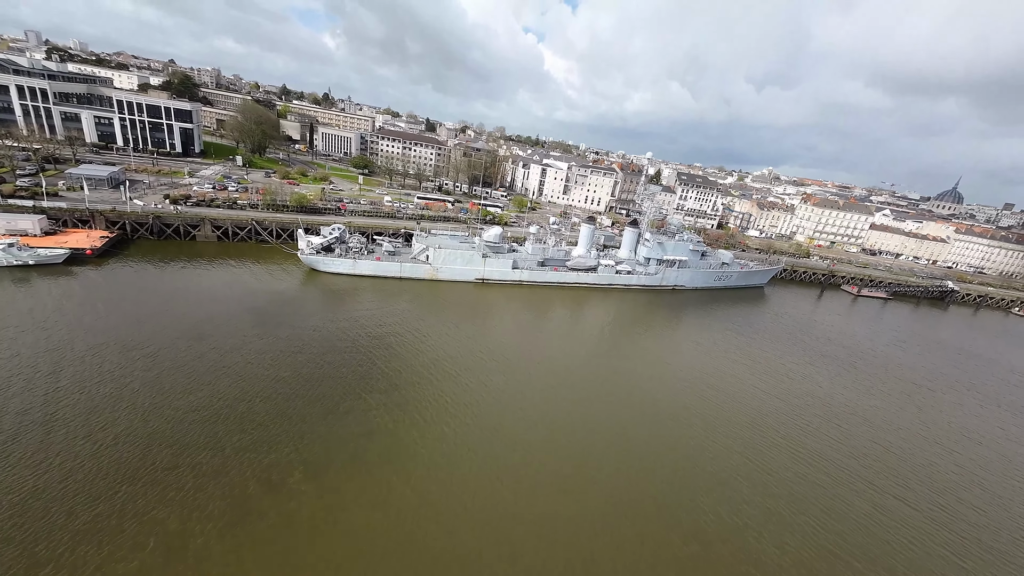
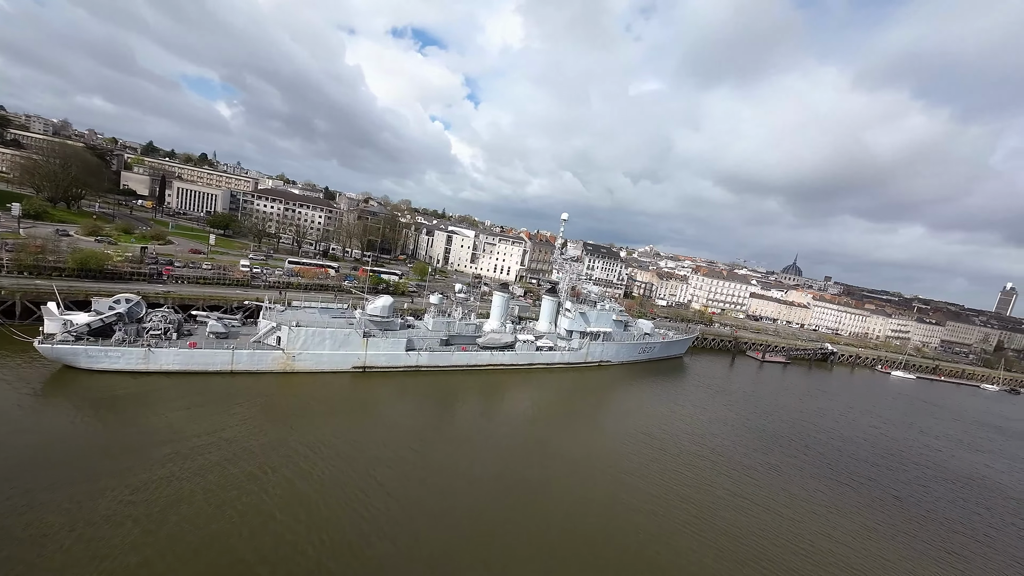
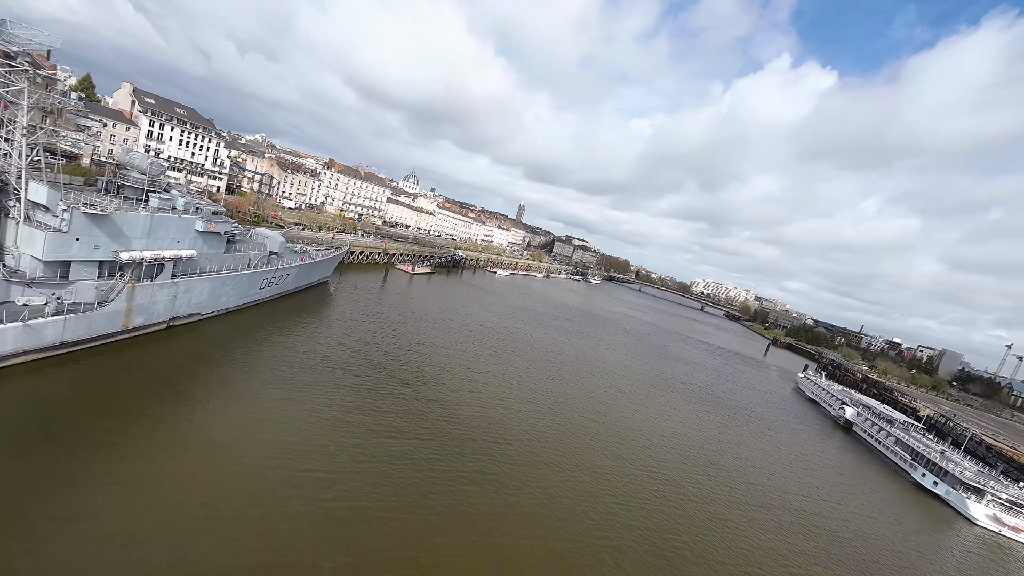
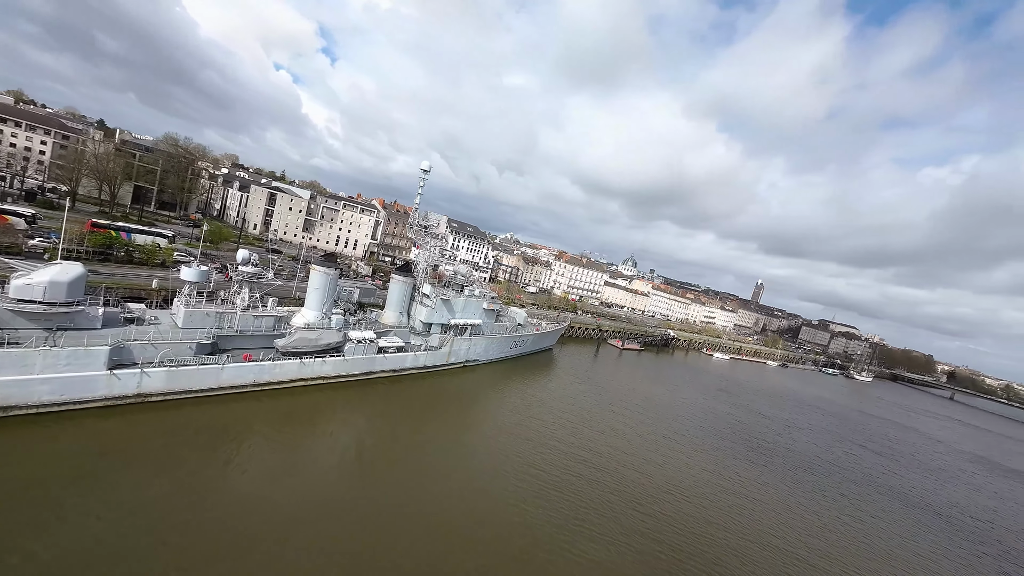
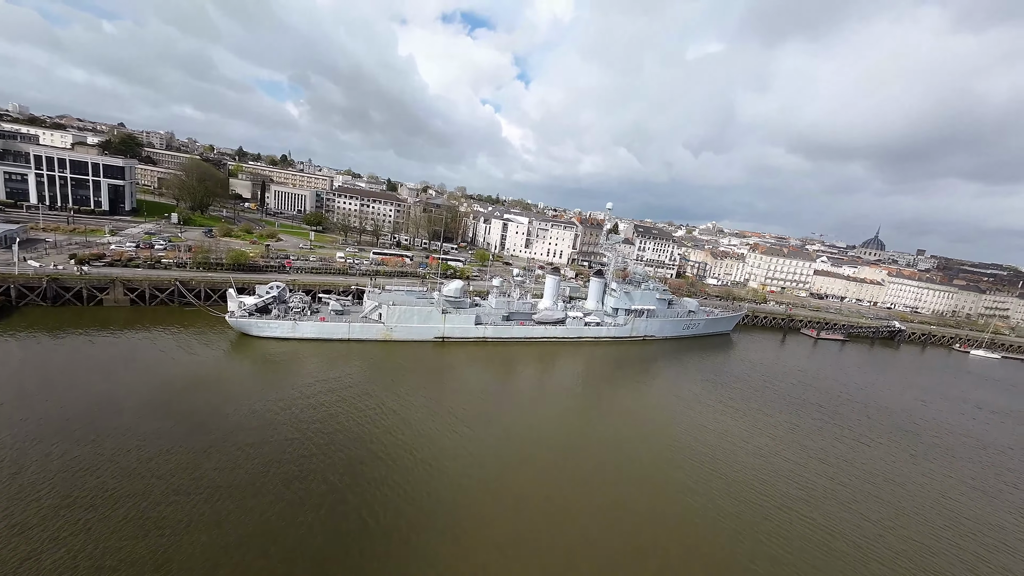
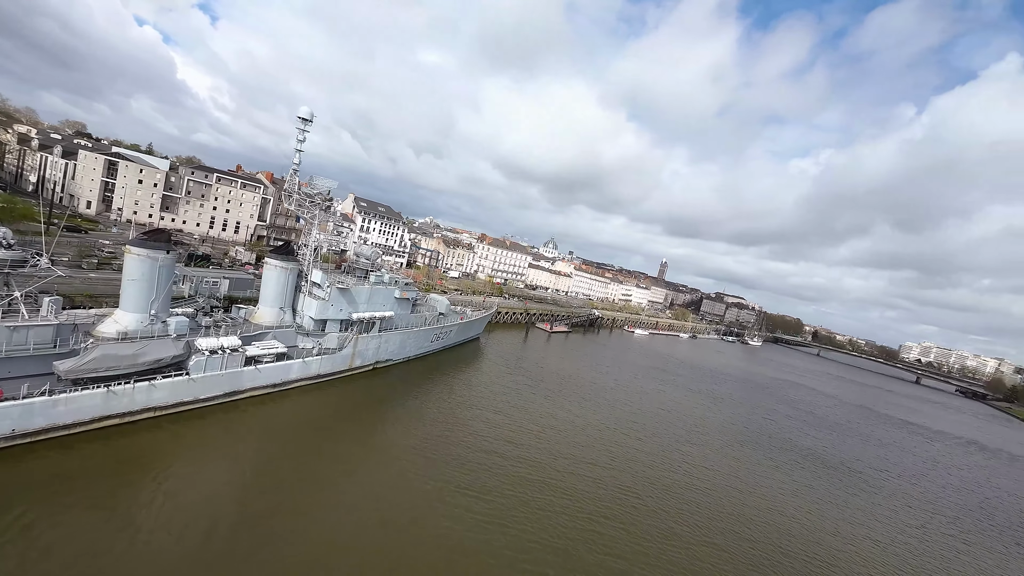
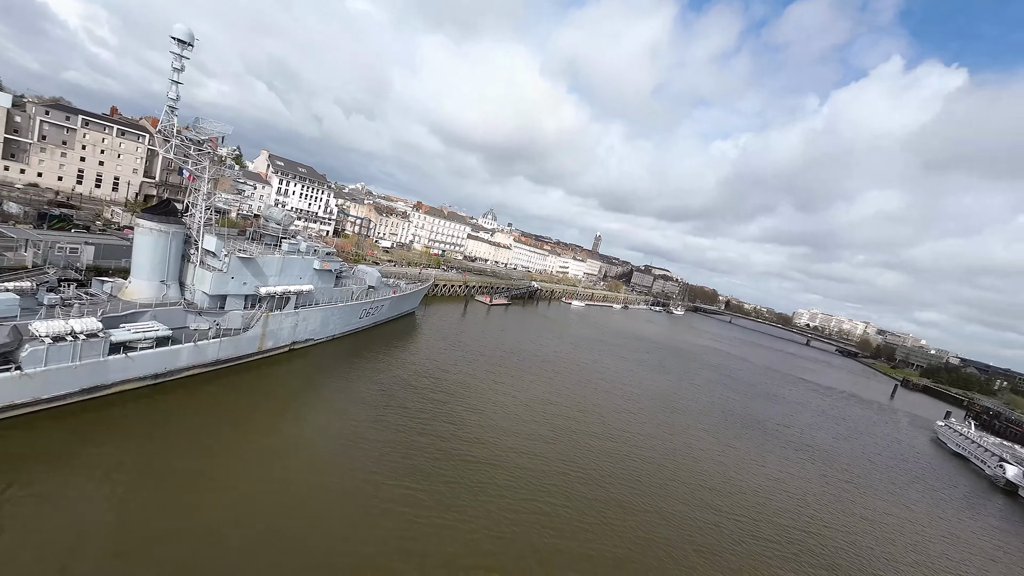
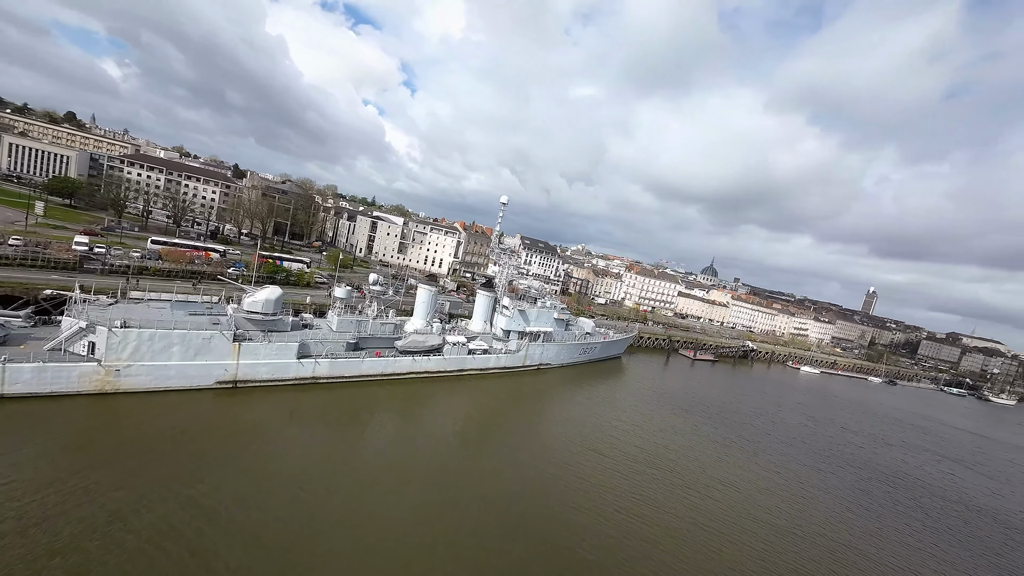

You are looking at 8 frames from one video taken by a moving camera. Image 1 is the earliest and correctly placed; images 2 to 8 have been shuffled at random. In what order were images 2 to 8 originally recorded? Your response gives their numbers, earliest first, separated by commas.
5, 2, 8, 4, 6, 7, 3
